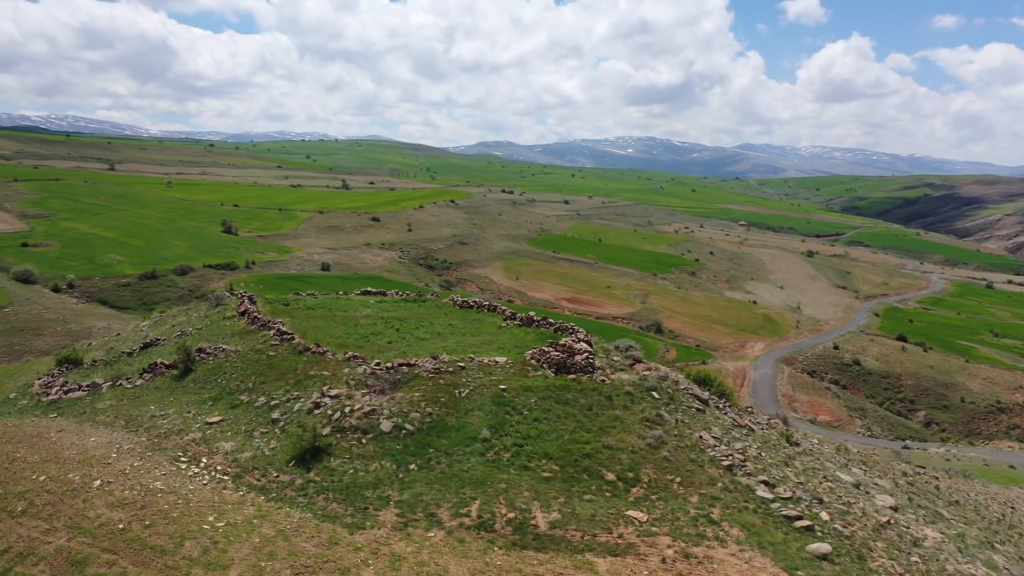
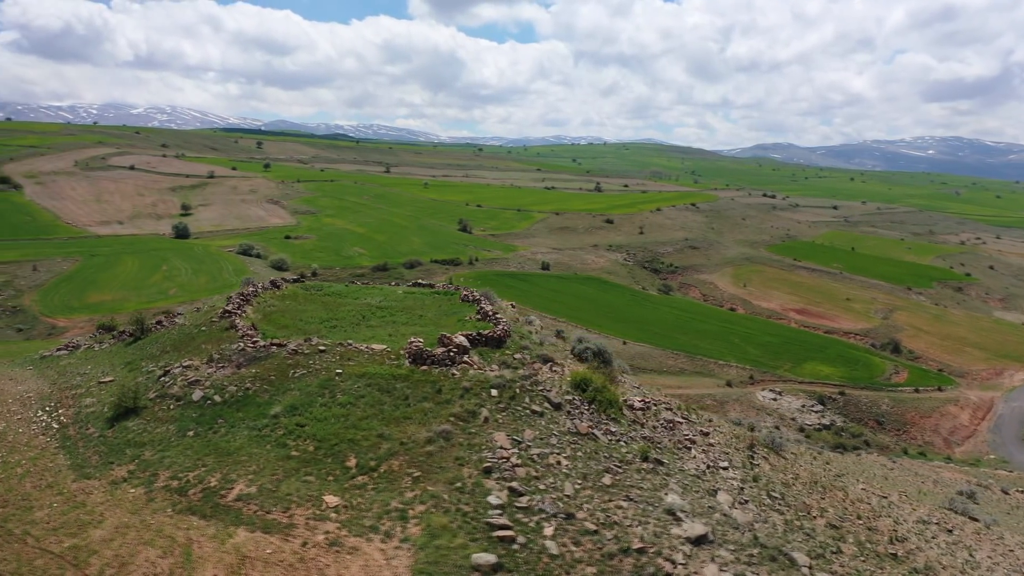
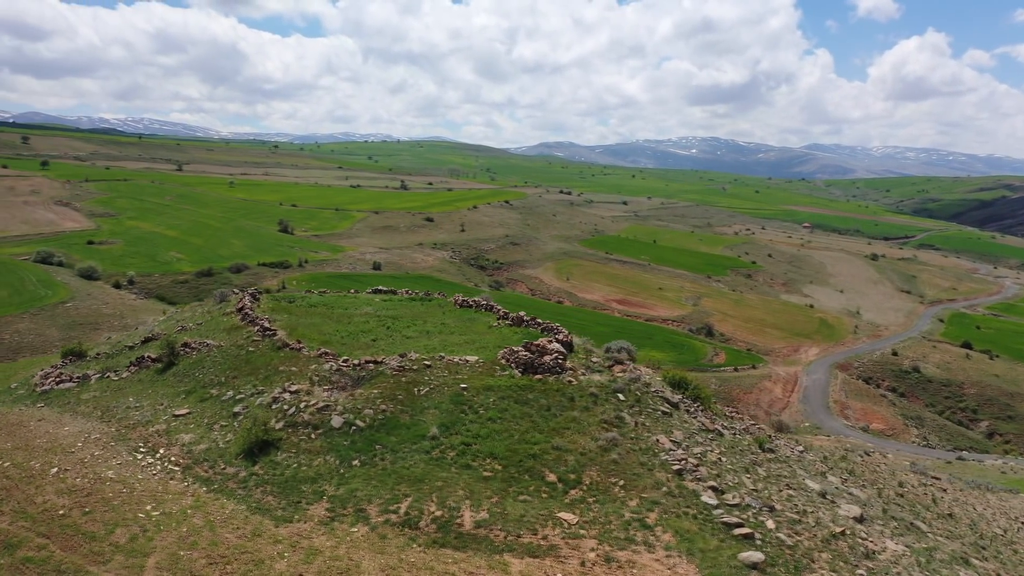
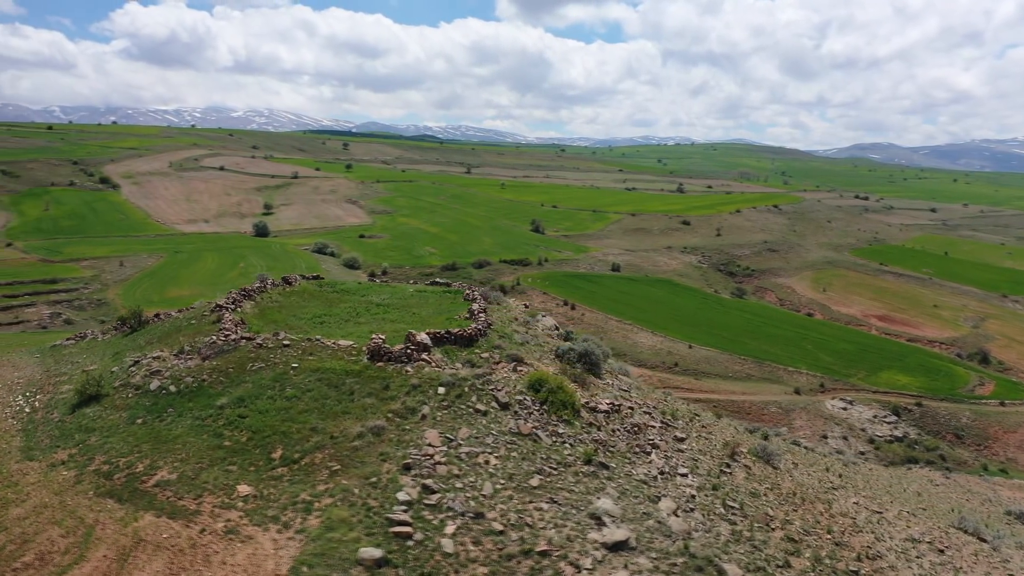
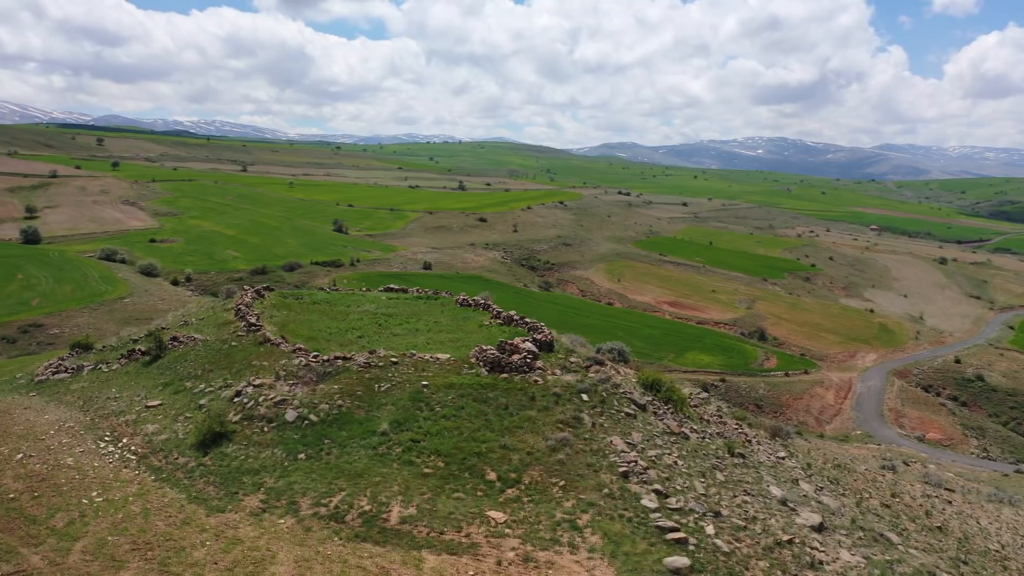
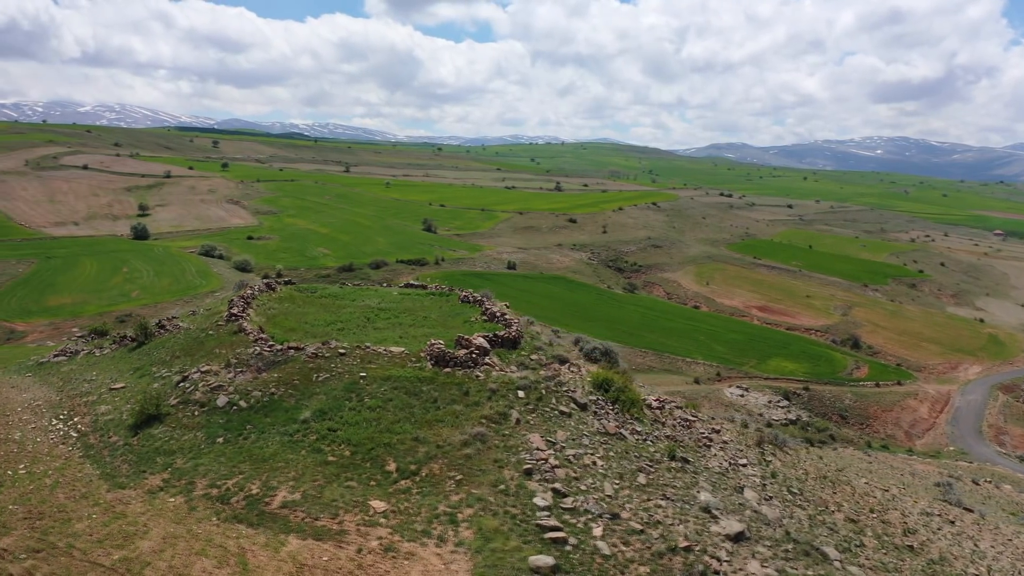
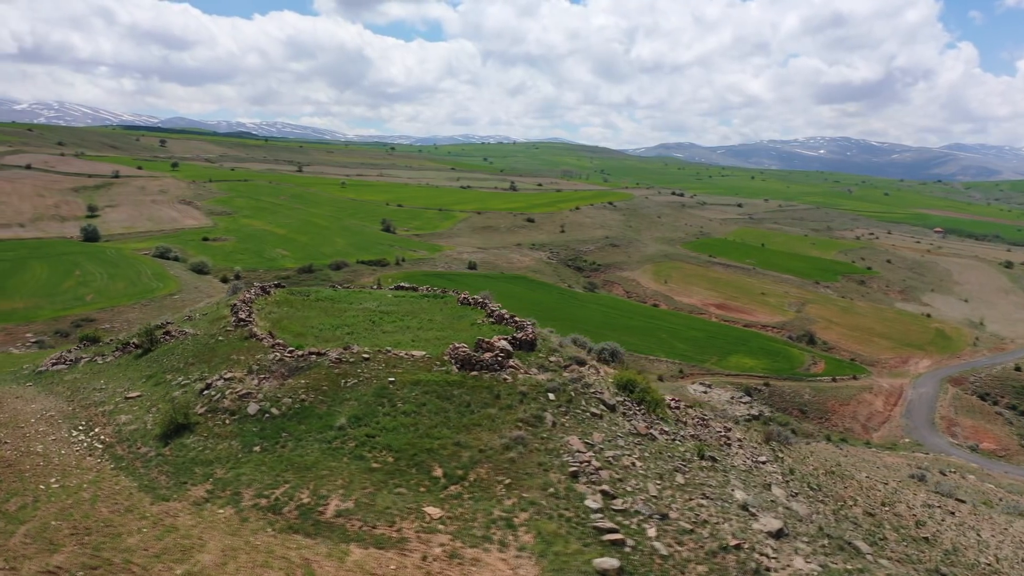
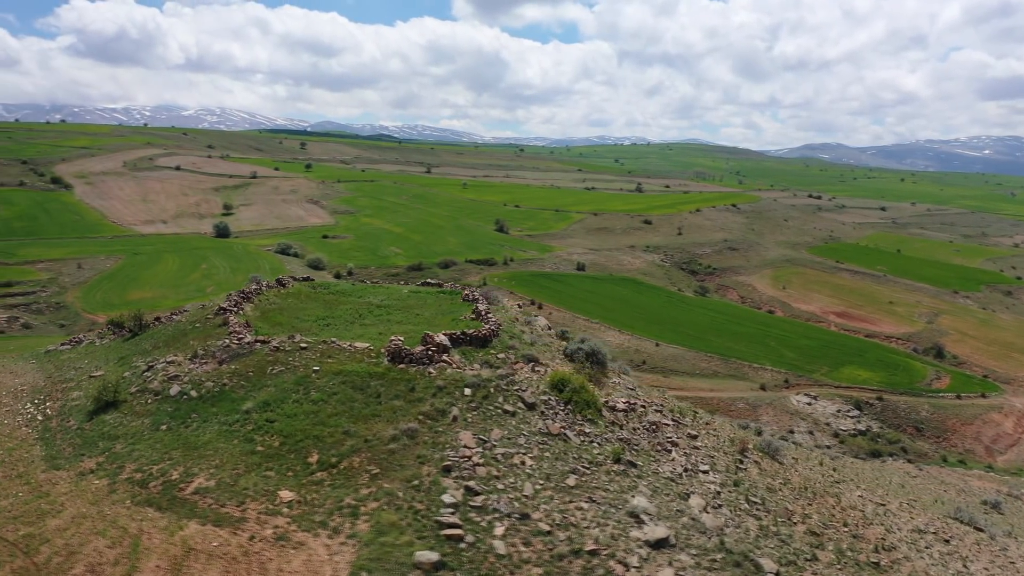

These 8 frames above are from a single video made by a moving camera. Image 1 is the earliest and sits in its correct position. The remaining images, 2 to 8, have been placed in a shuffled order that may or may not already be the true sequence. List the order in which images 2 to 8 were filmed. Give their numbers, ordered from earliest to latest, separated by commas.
3, 5, 7, 6, 2, 8, 4
